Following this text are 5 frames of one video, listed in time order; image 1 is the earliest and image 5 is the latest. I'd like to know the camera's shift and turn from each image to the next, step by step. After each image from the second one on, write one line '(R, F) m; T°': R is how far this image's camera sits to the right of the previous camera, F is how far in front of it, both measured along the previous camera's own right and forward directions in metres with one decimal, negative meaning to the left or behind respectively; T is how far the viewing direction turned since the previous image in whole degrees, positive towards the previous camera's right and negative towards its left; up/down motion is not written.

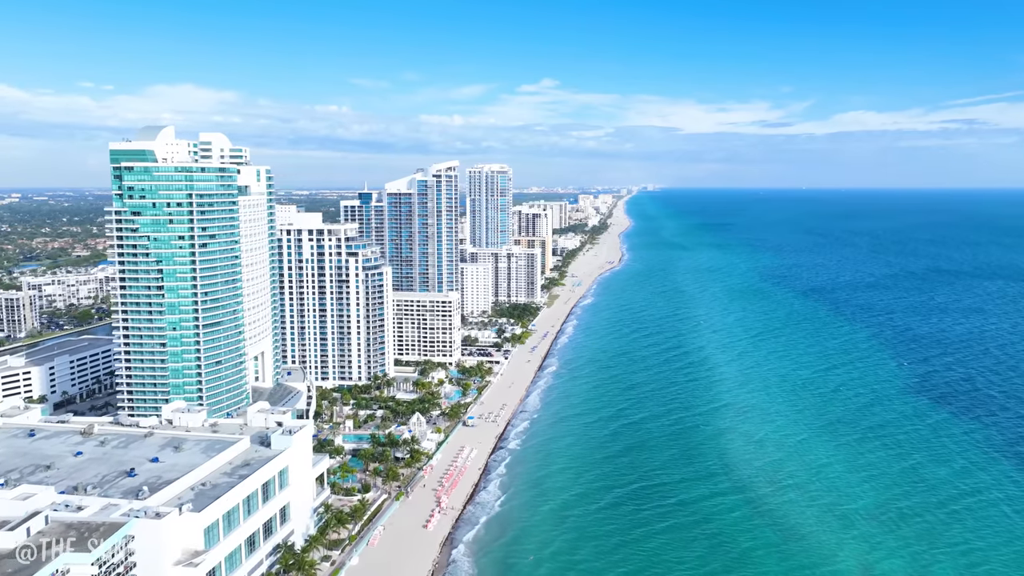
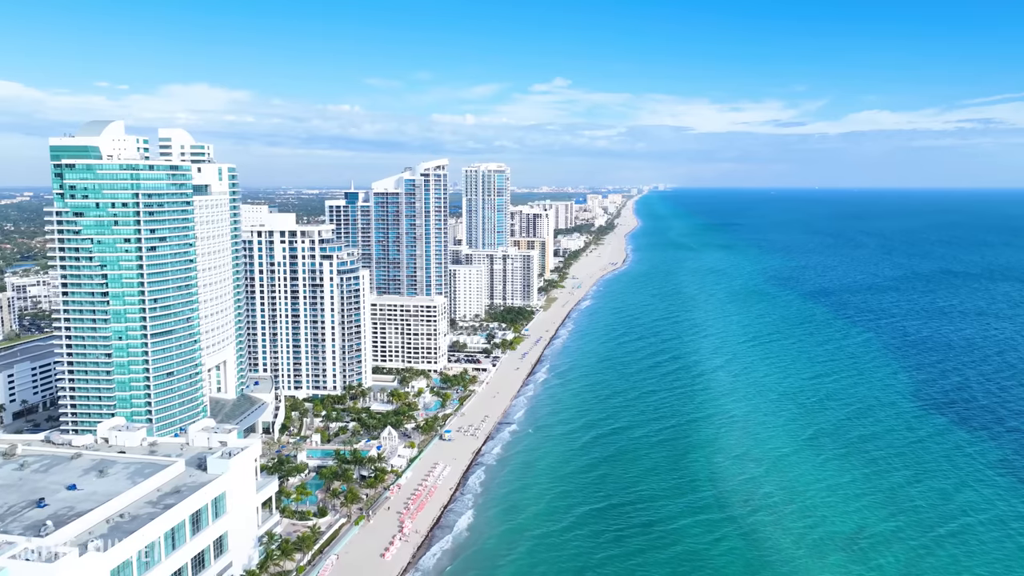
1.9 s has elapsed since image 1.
(+3.5, +5.0) m; -1°
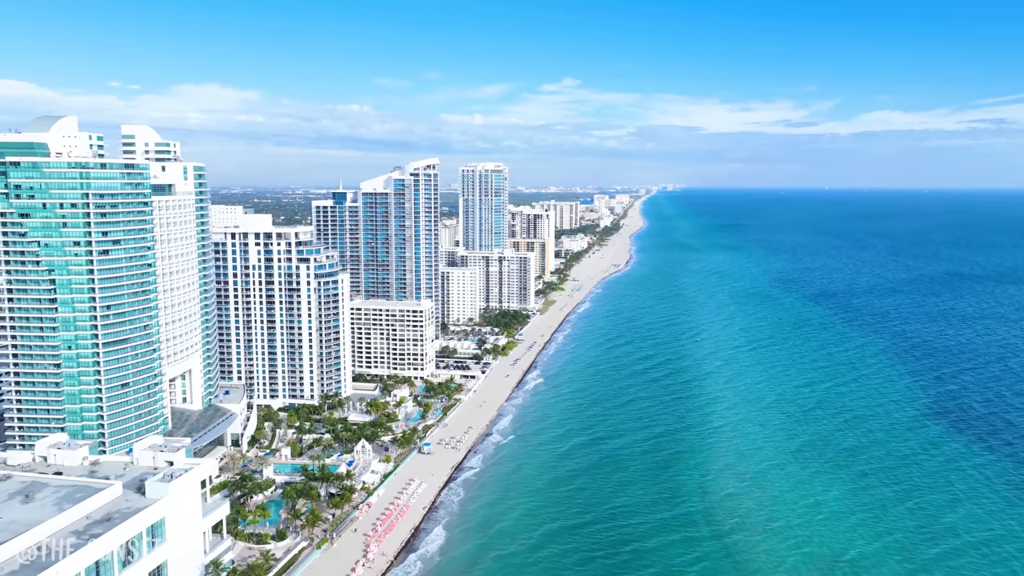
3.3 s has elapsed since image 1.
(+2.8, +4.2) m; -1°
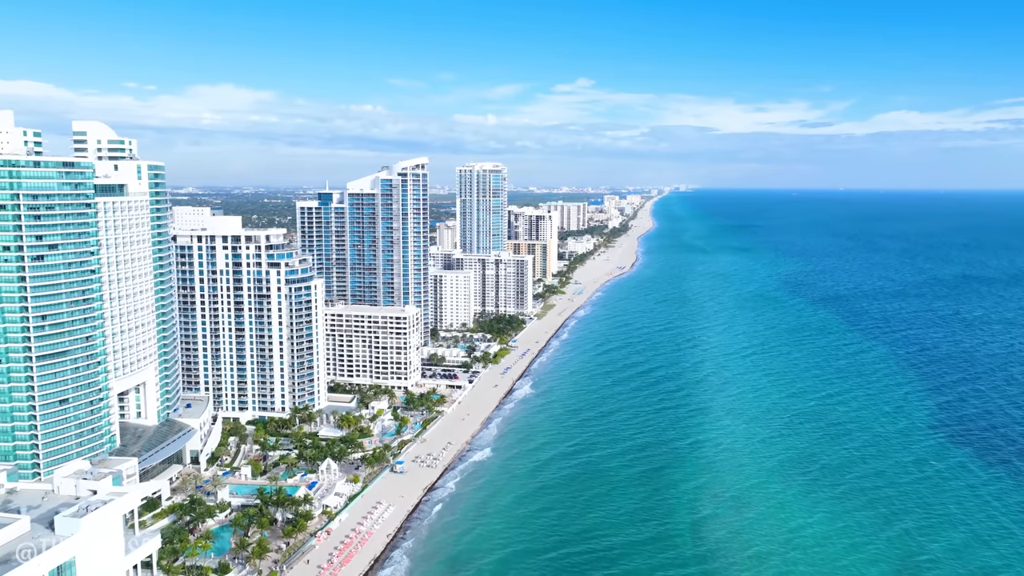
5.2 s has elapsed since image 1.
(+3.3, +5.2) m; -1°
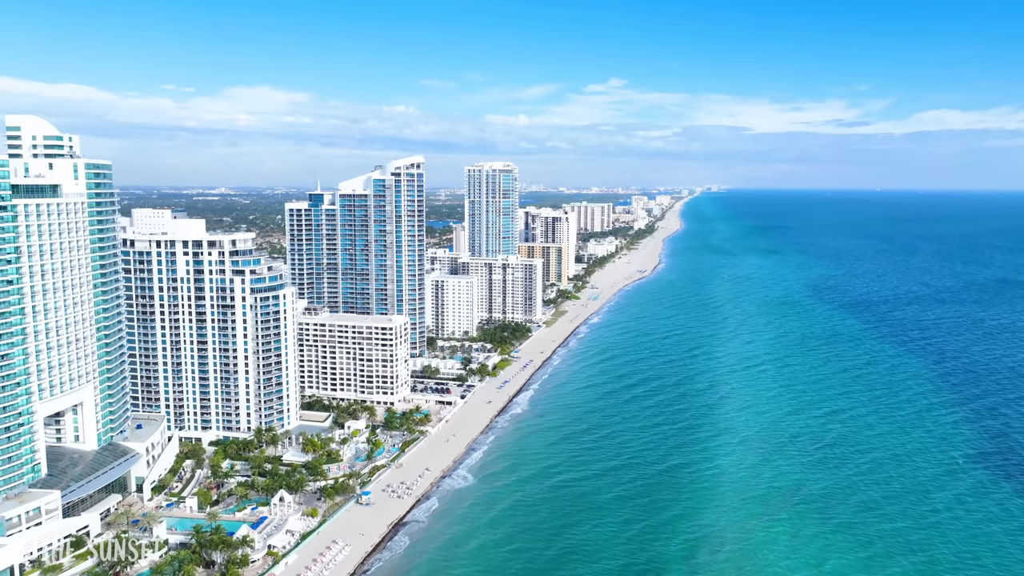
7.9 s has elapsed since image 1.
(+4.6, +7.9) m; -2°
